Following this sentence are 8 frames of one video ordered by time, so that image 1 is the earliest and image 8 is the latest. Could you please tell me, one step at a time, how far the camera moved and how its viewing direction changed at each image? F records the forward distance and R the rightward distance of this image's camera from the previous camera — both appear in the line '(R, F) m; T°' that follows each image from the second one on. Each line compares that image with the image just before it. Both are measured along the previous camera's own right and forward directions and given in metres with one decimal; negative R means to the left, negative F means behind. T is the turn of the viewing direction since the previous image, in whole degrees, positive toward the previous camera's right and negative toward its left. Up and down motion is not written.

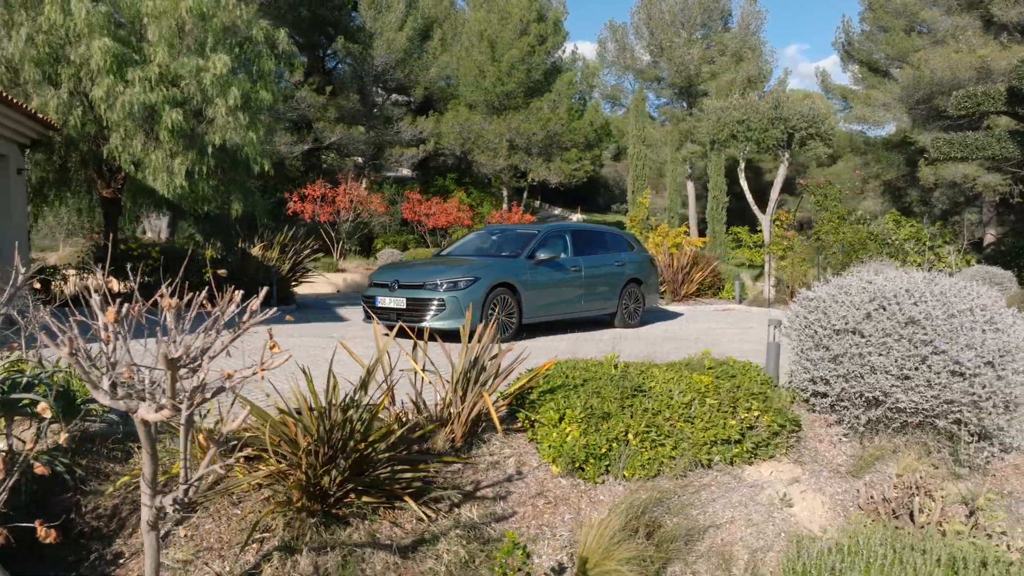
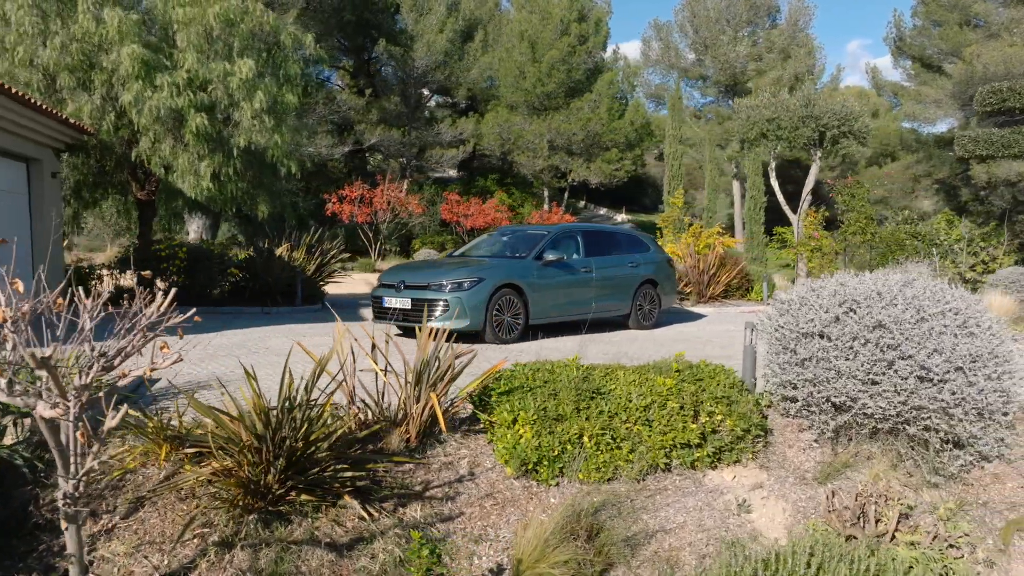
(+0.5, 0.0) m; -4°
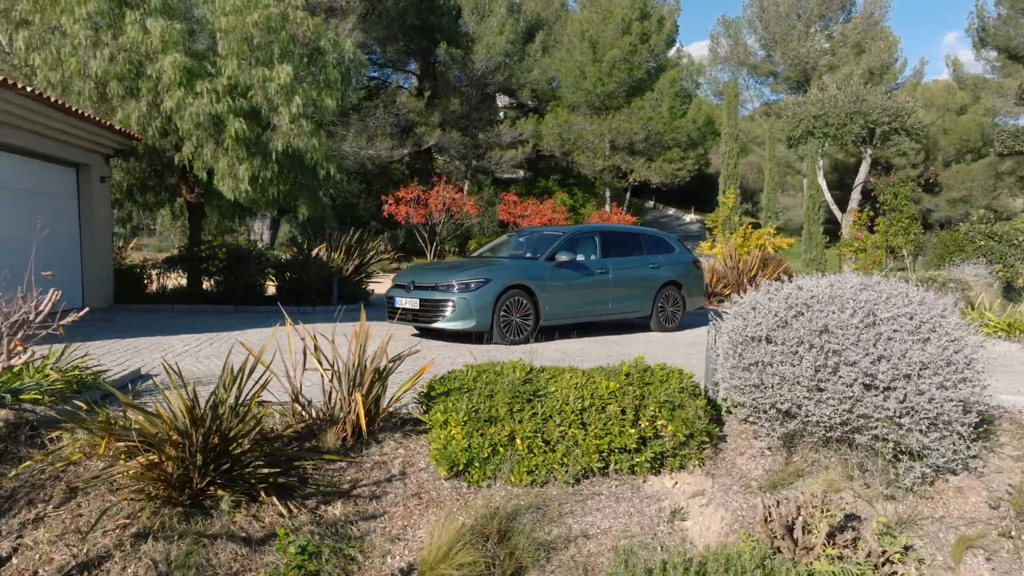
(+0.8, 0.0) m; -5°
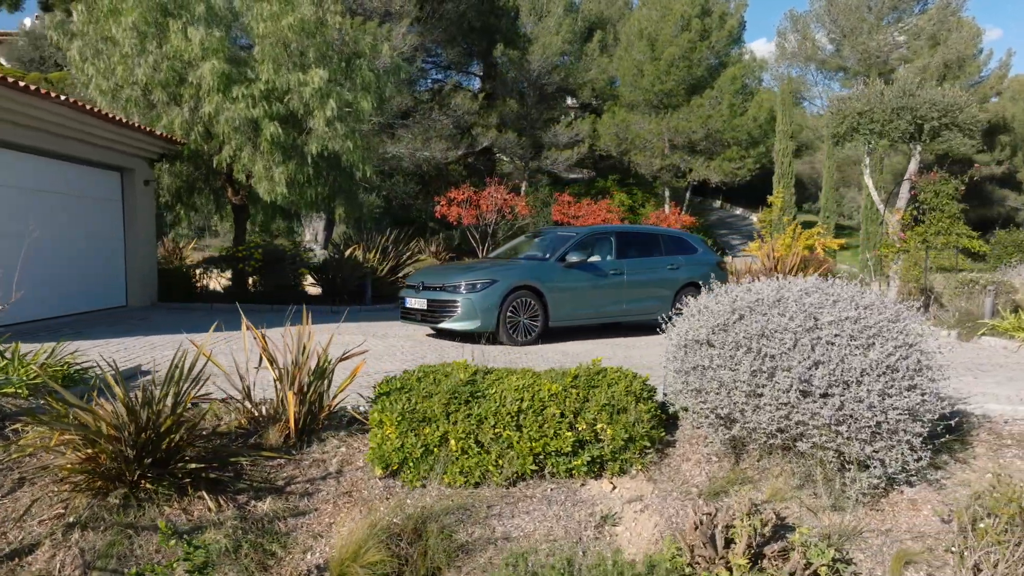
(+0.7, 0.0) m; -5°
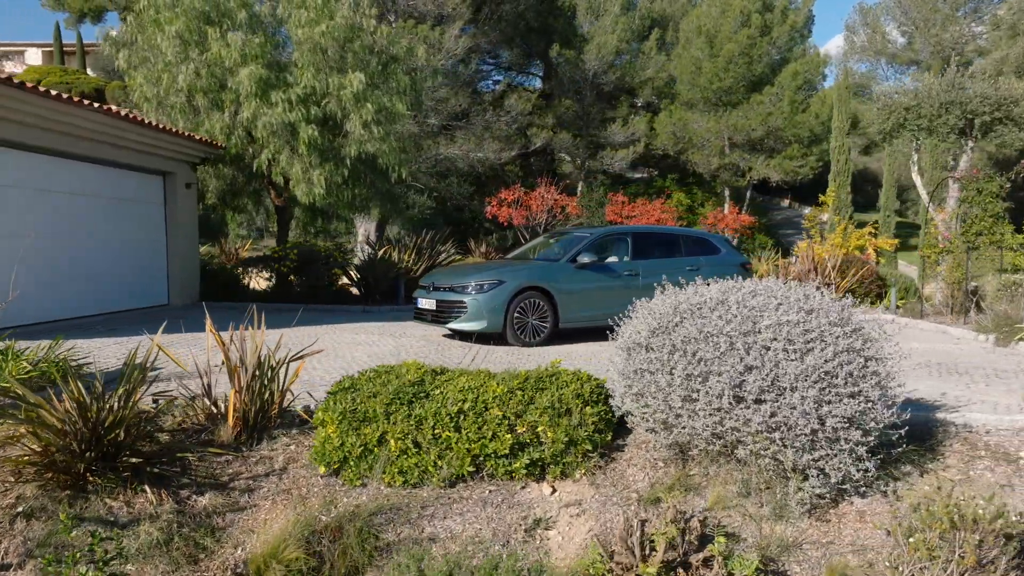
(+0.7, 0.0) m; -5°
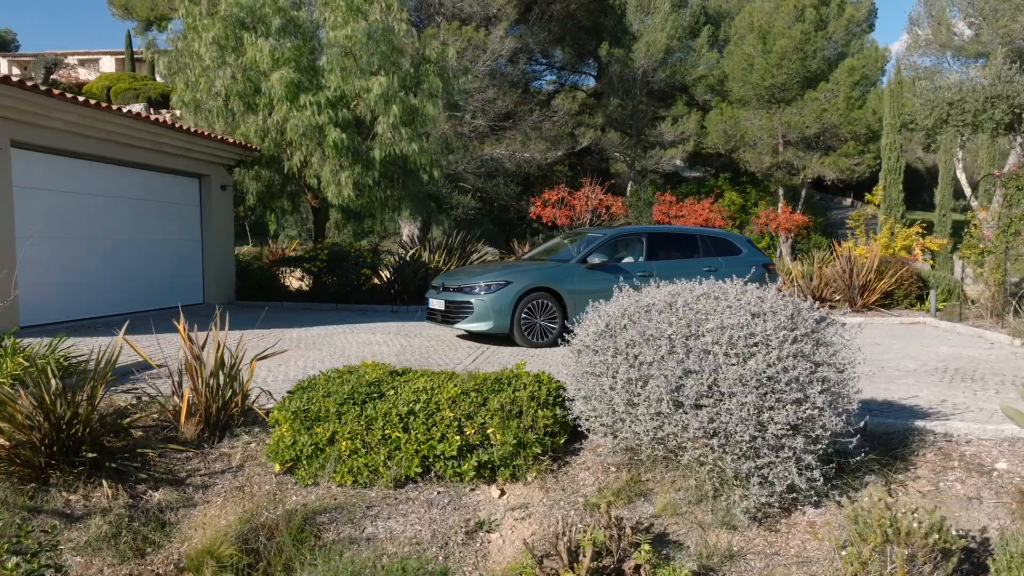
(+0.6, 0.0) m; -4°
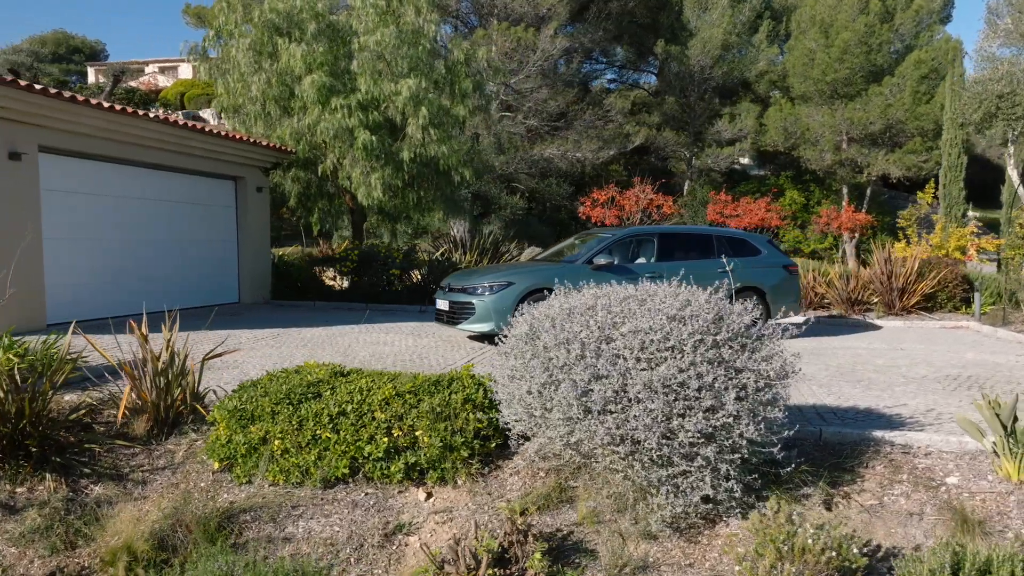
(+0.8, +0.1) m; -5°
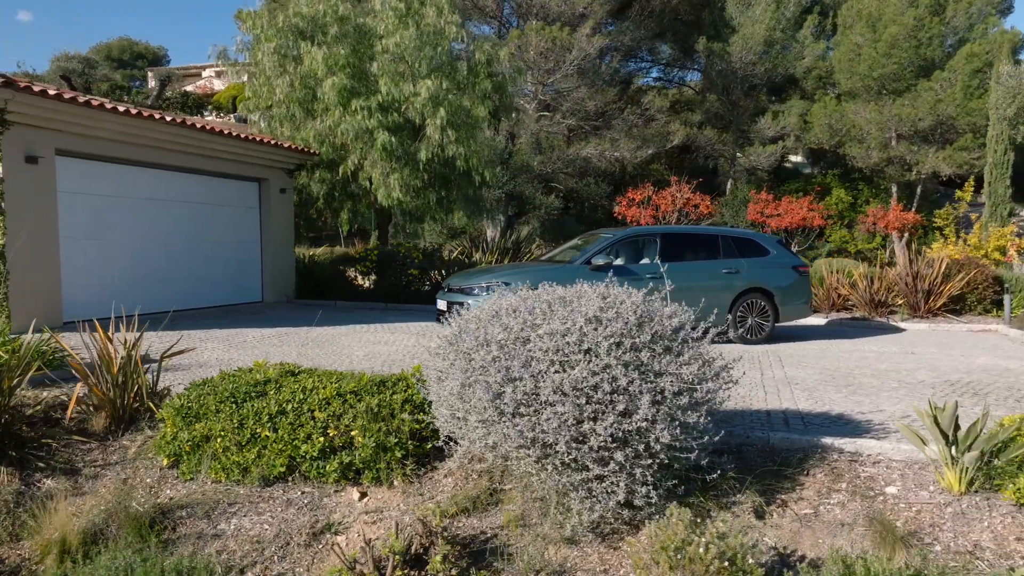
(+0.6, 0.0) m; -4°
